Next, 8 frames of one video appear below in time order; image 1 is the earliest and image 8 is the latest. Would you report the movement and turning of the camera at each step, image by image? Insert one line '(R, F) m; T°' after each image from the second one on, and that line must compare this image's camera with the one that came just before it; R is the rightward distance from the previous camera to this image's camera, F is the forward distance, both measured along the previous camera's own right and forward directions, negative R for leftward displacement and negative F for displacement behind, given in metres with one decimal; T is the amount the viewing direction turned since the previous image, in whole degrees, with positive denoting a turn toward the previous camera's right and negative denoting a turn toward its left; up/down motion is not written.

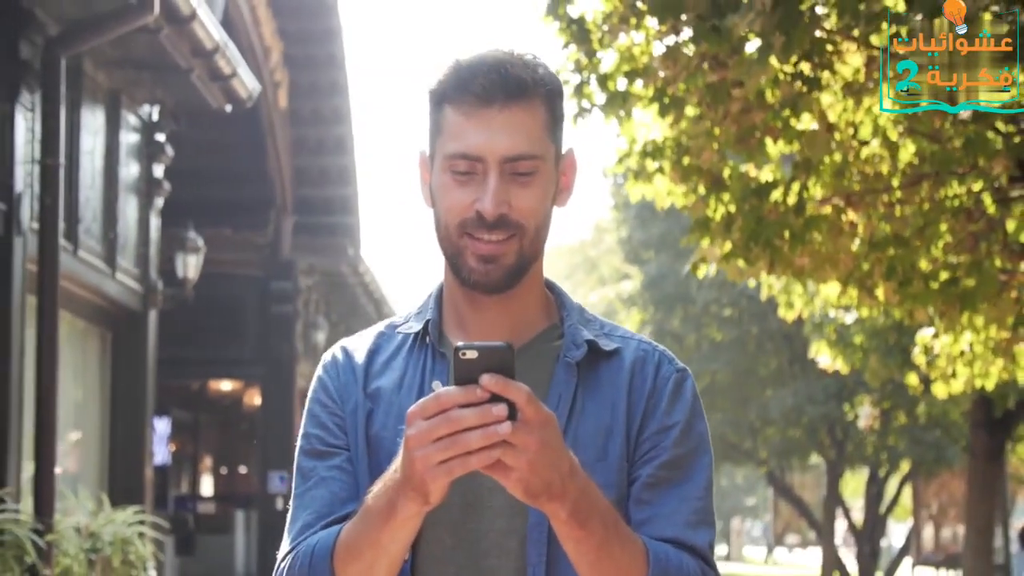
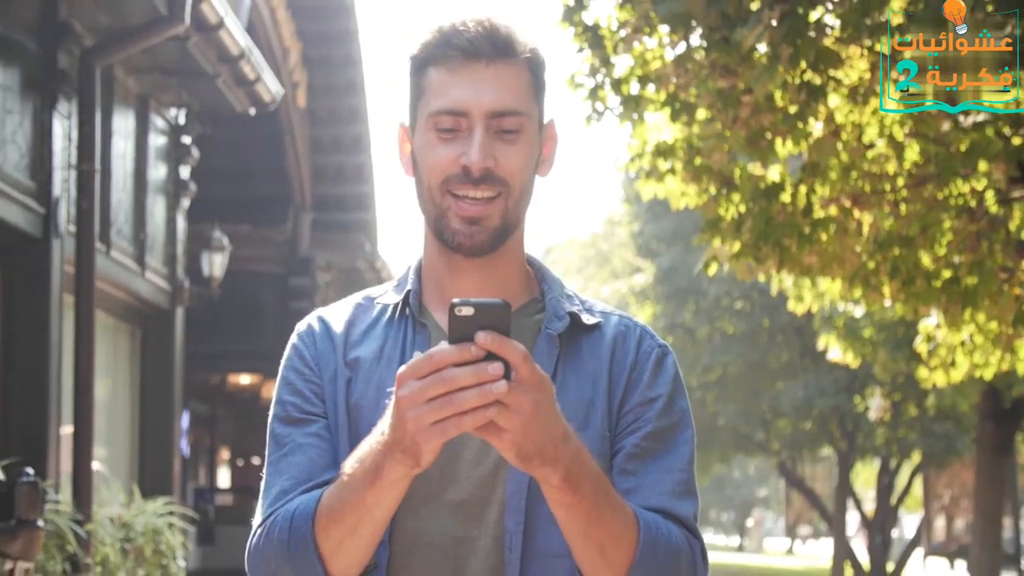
(0.0, -0.3) m; 0°
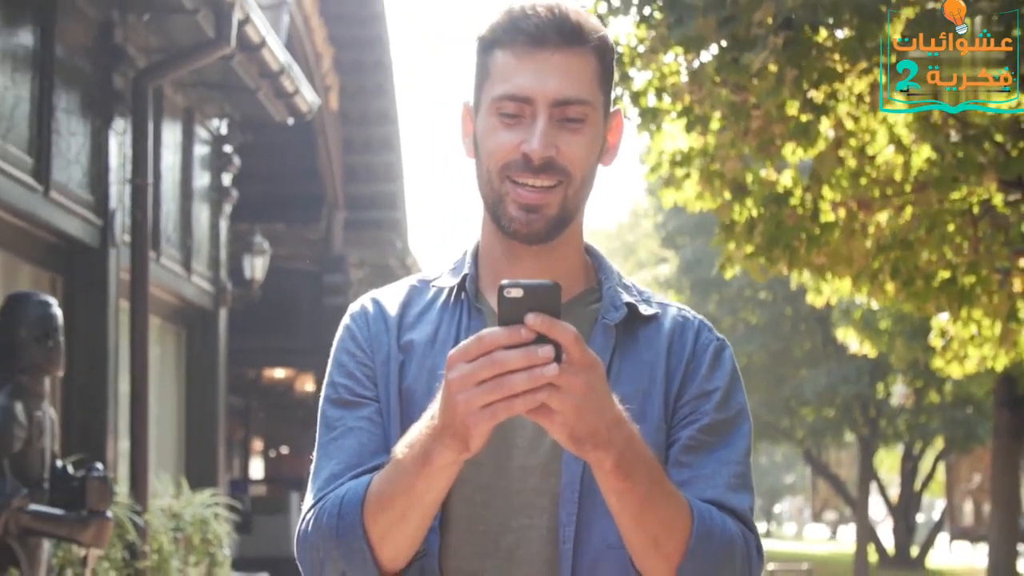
(0.0, -0.5) m; -1°
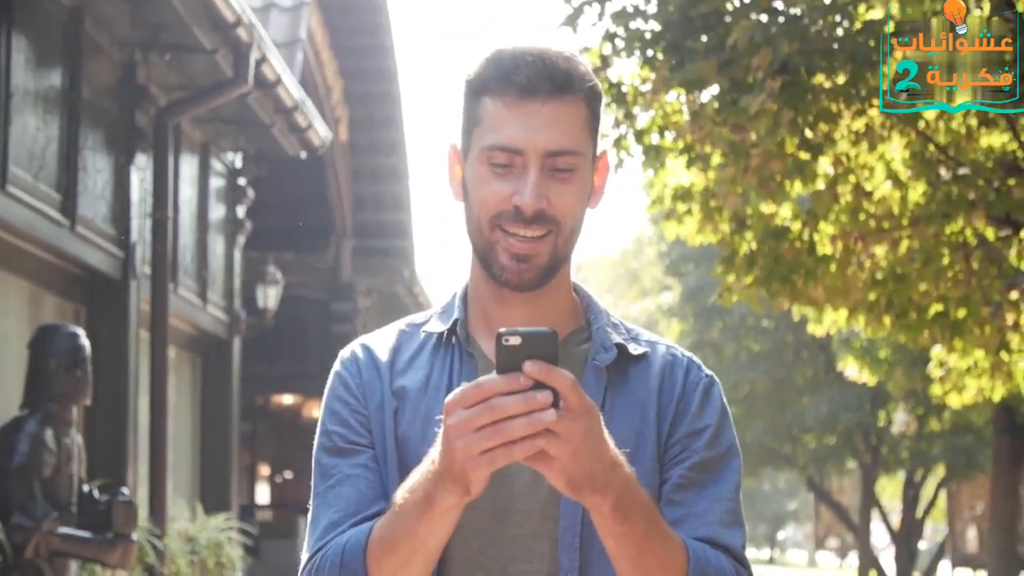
(0.0, -0.3) m; 0°
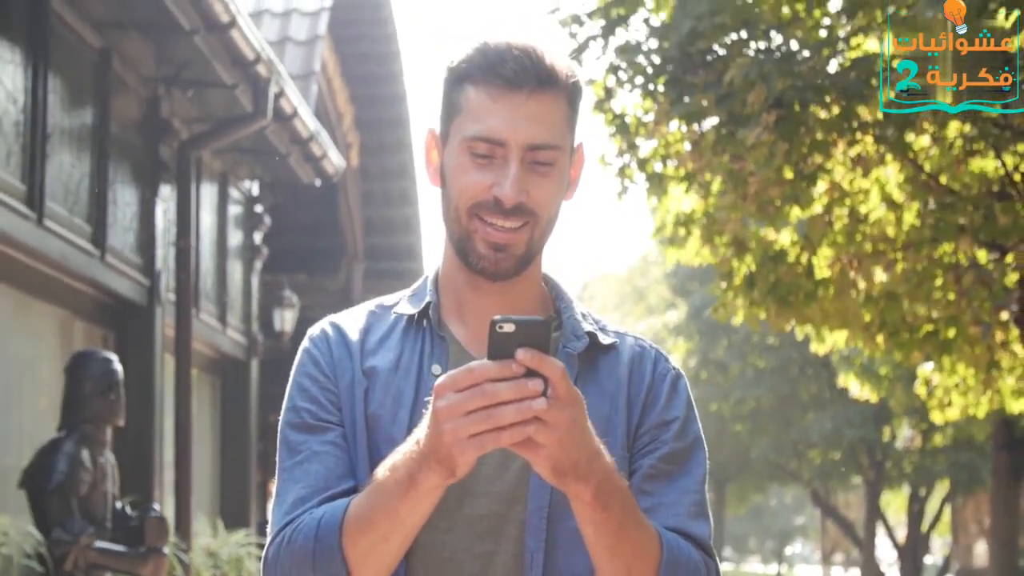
(0.0, -0.4) m; 0°
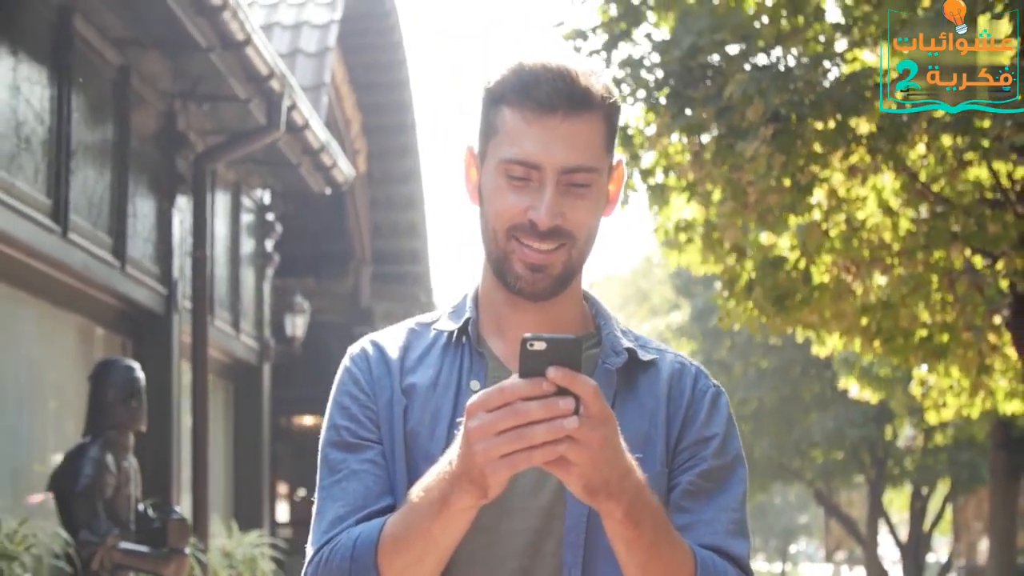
(0.0, -0.3) m; 0°
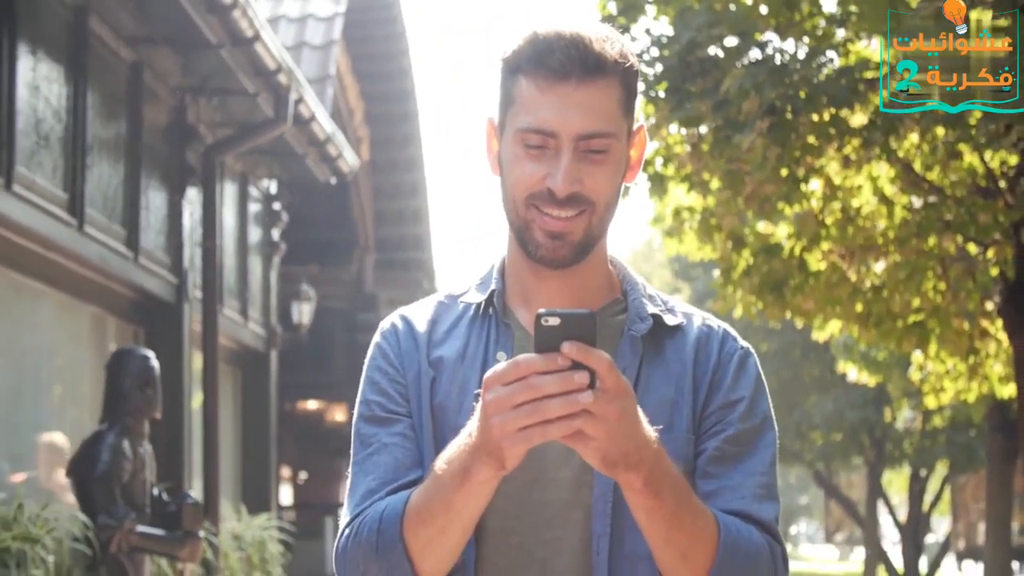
(0.0, -0.2) m; 0°
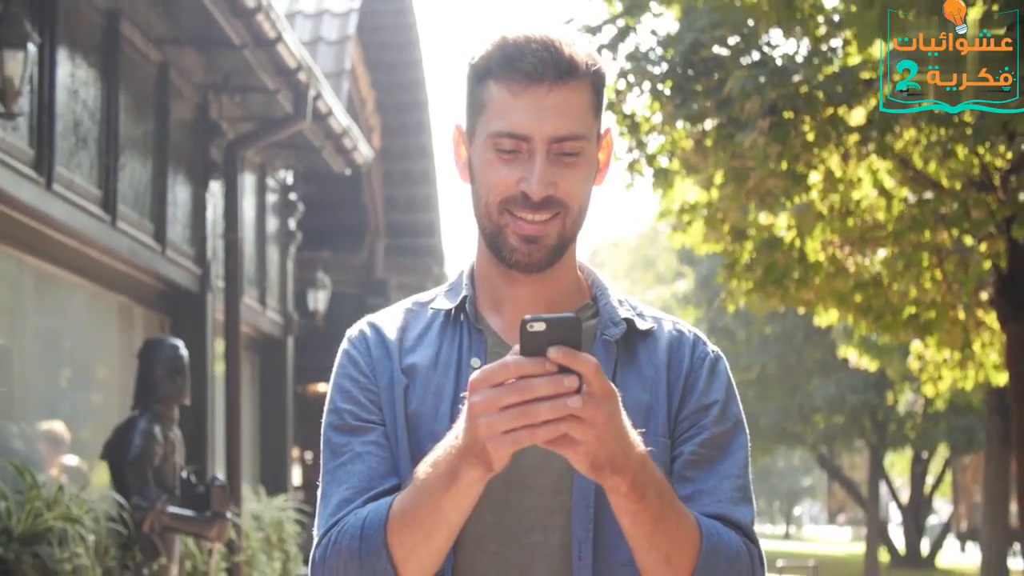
(0.0, -0.4) m; 0°
